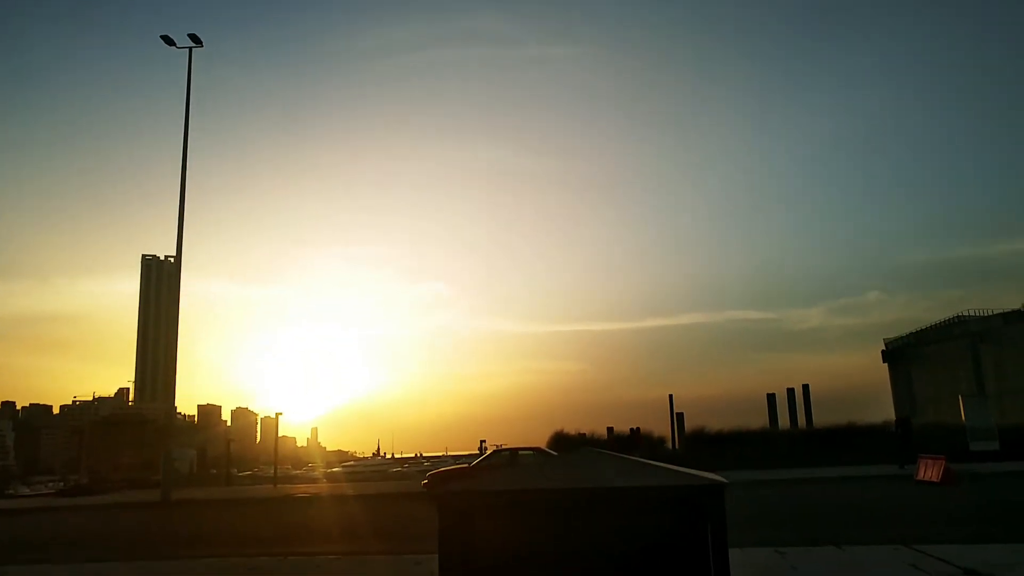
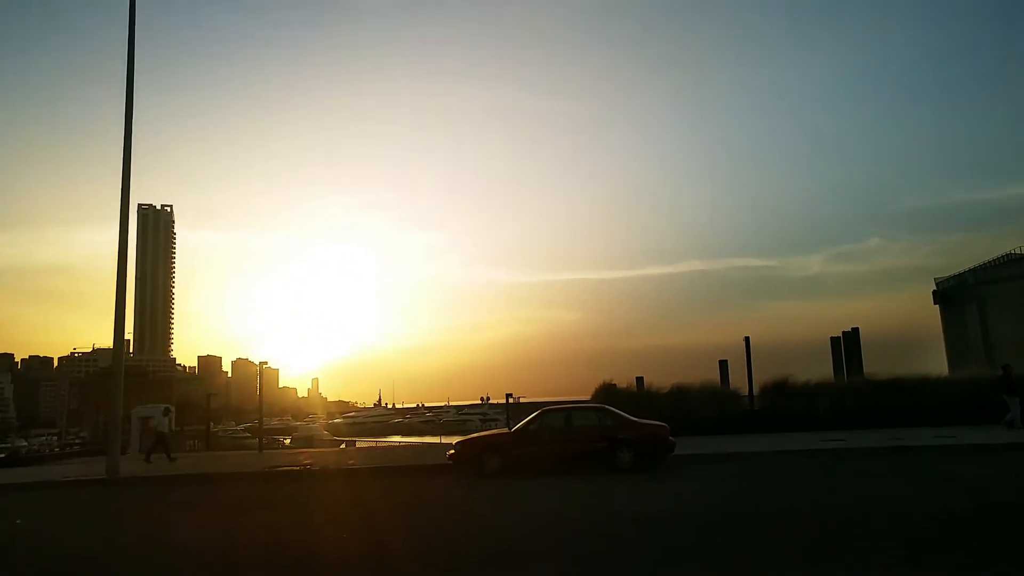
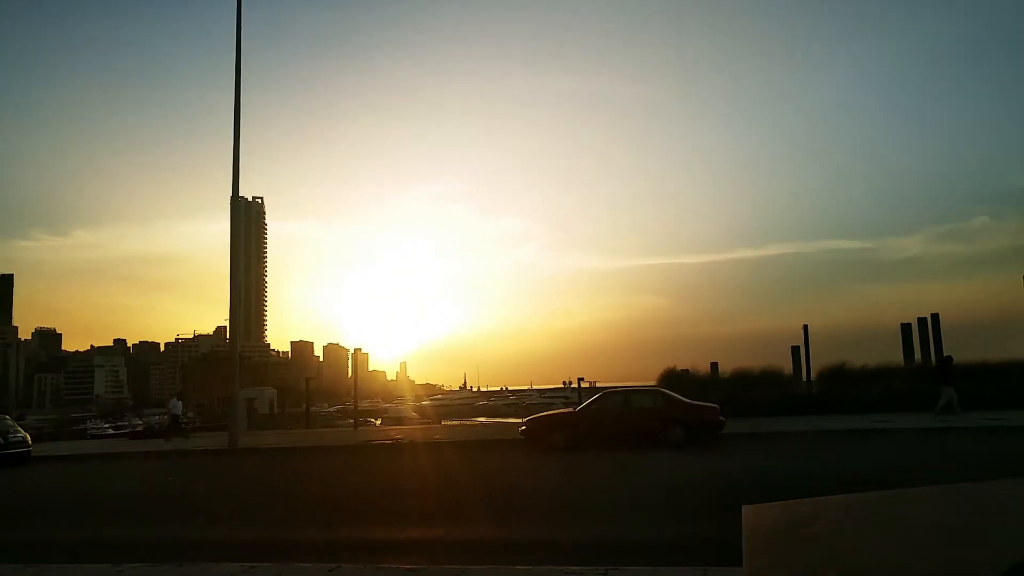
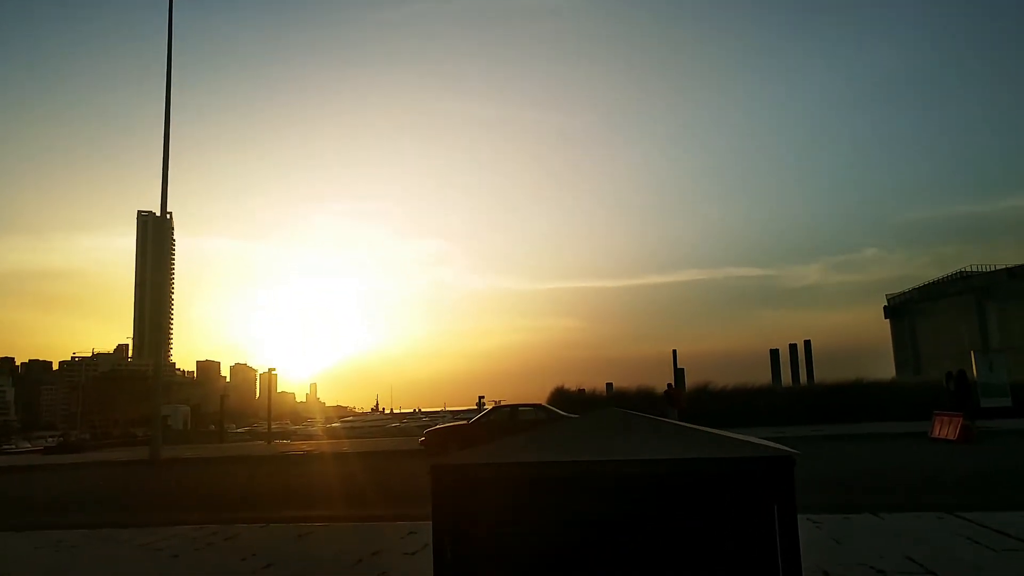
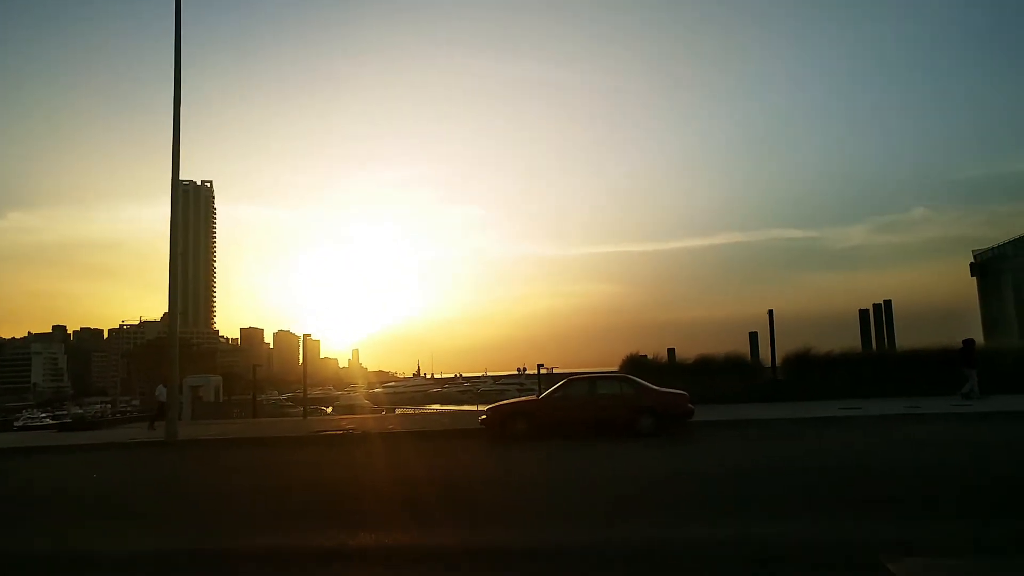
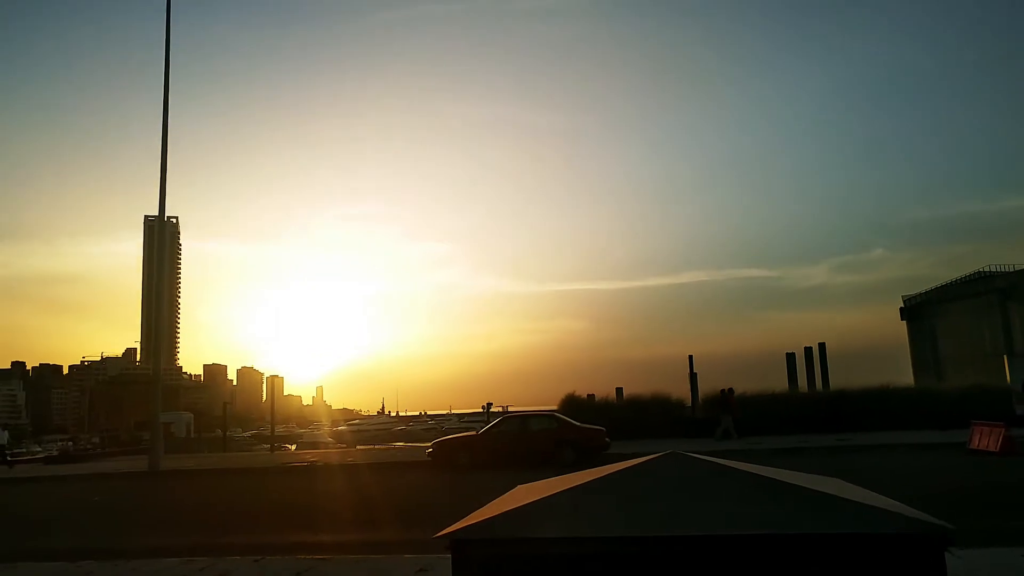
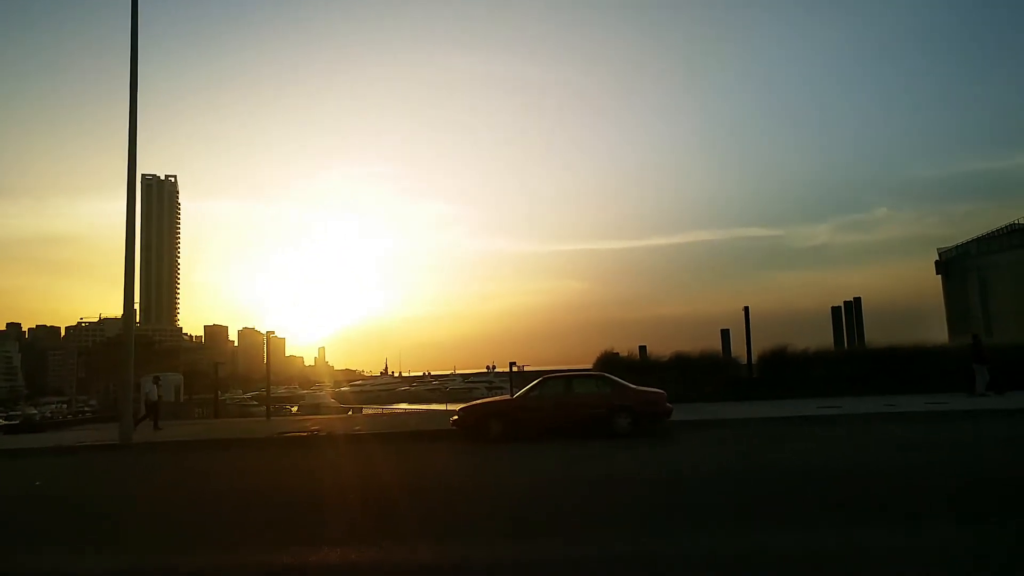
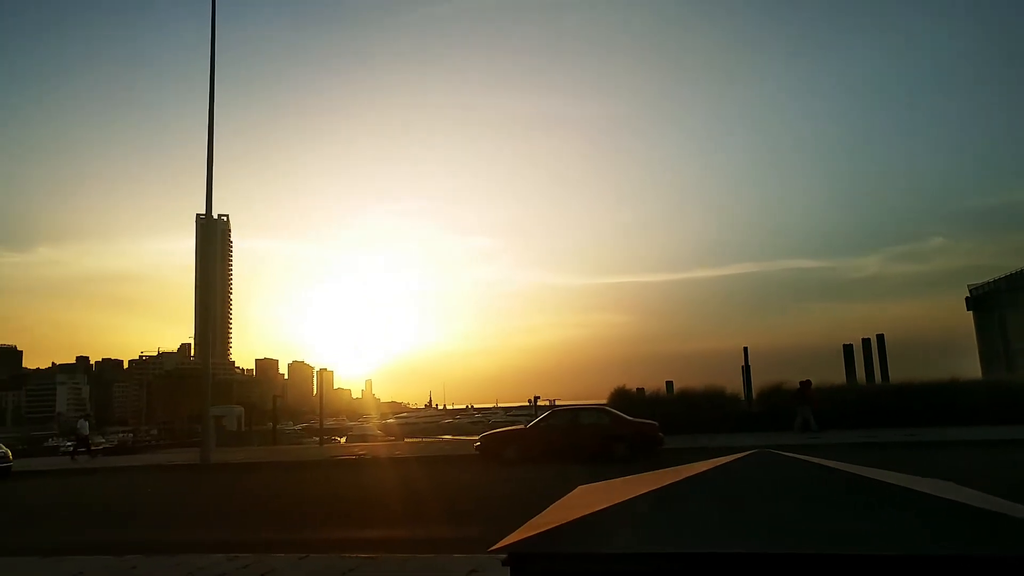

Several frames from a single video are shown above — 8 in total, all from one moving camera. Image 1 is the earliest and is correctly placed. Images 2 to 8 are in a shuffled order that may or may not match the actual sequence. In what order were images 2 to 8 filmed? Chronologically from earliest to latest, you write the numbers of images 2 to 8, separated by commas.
4, 6, 8, 3, 5, 7, 2
